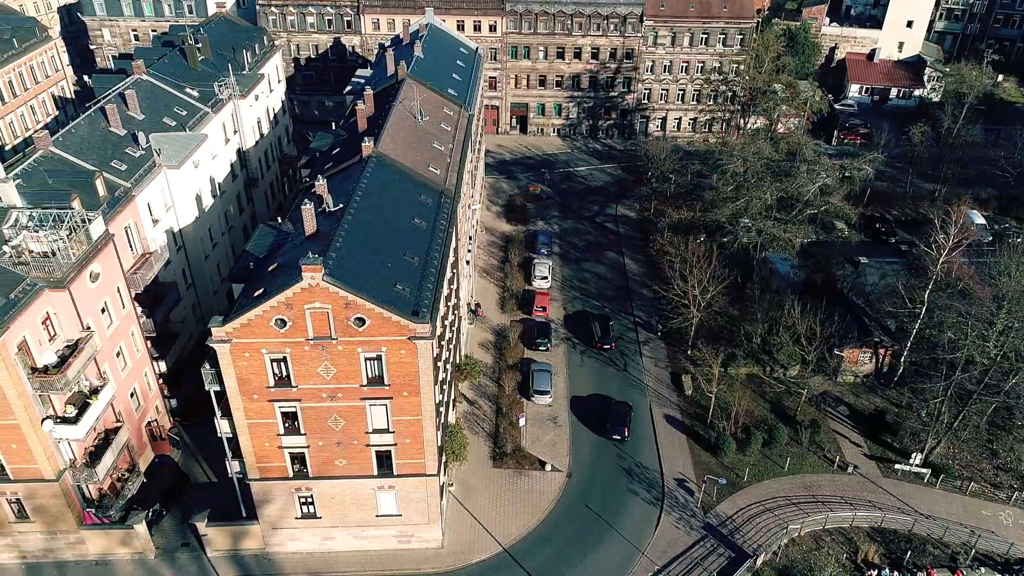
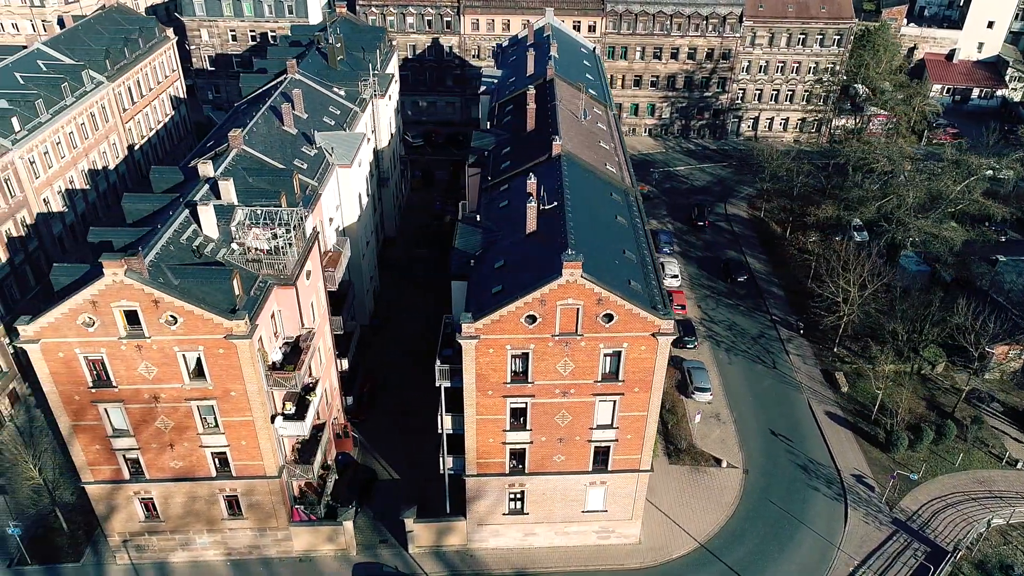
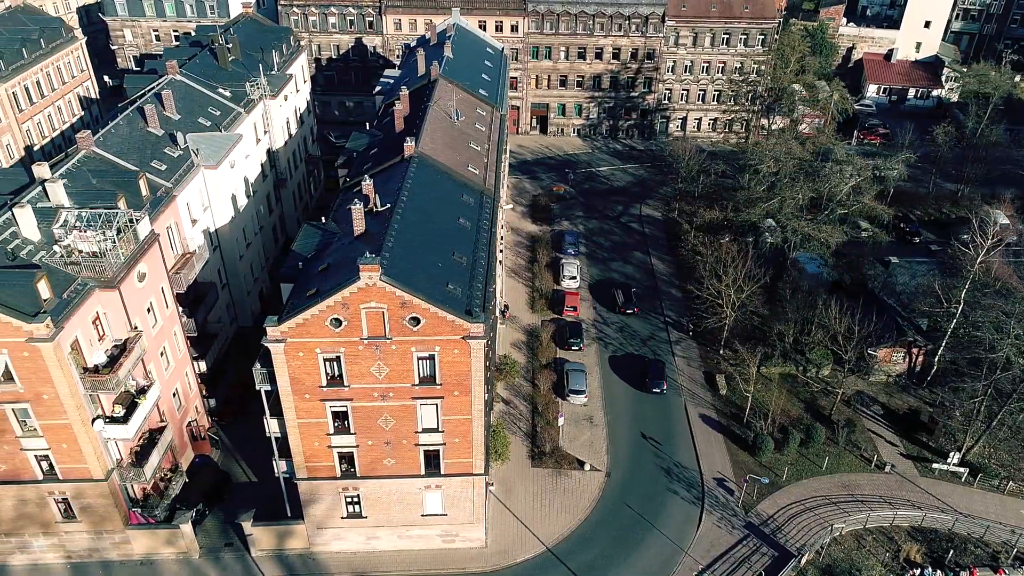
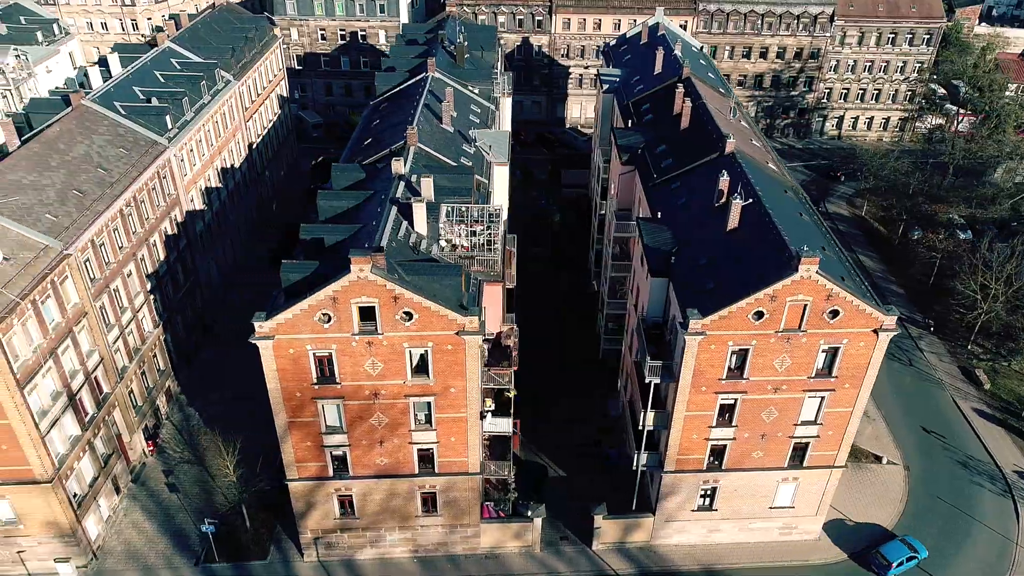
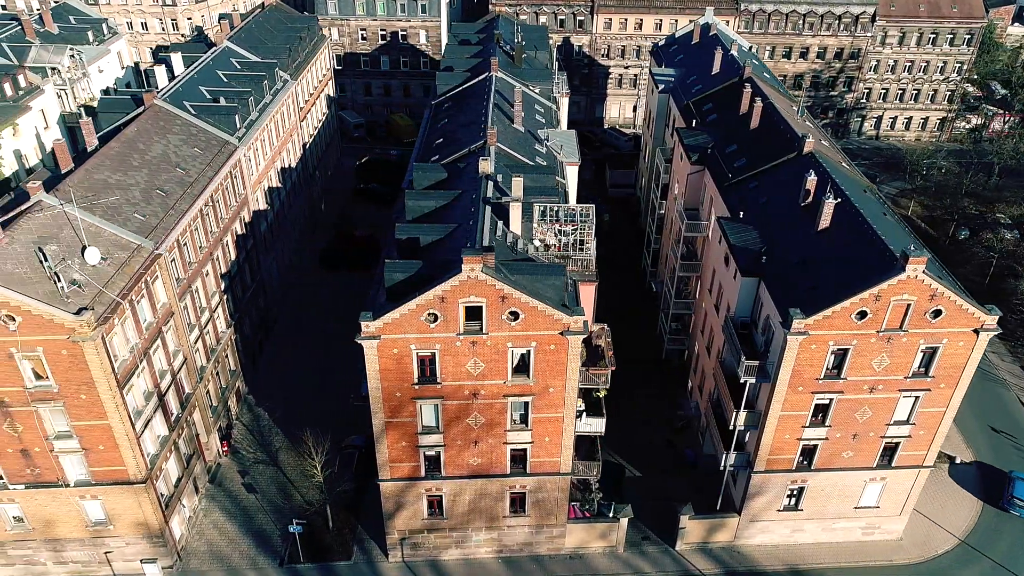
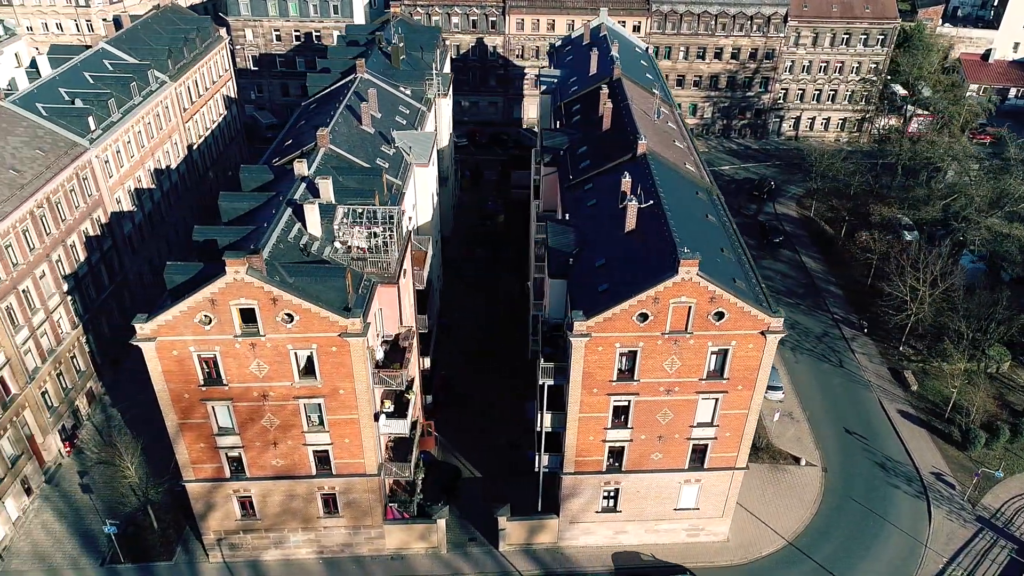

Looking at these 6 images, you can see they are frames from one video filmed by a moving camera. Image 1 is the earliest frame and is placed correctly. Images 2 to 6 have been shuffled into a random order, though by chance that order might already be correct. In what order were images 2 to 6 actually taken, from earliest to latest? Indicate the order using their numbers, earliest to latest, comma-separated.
3, 2, 6, 4, 5
